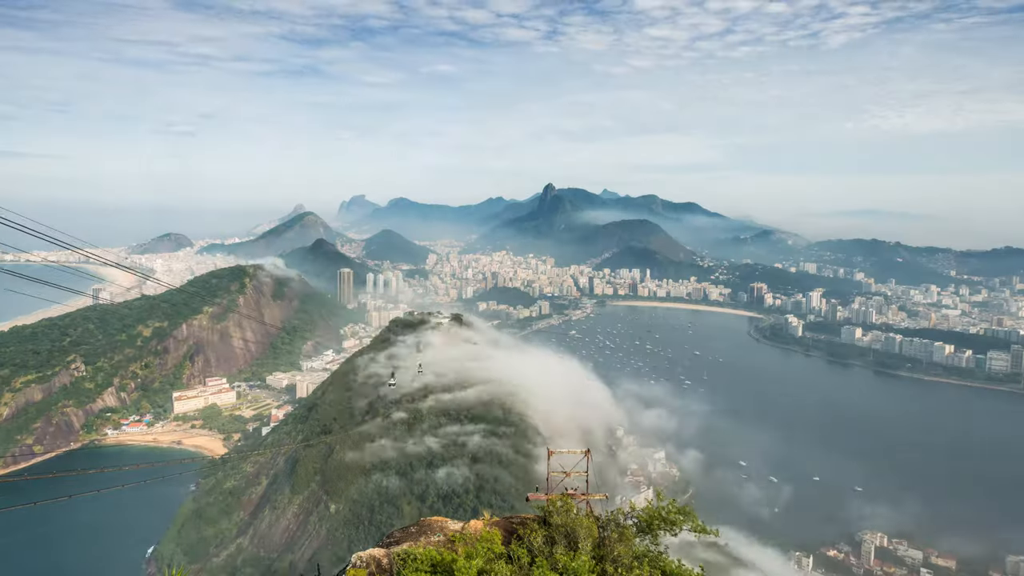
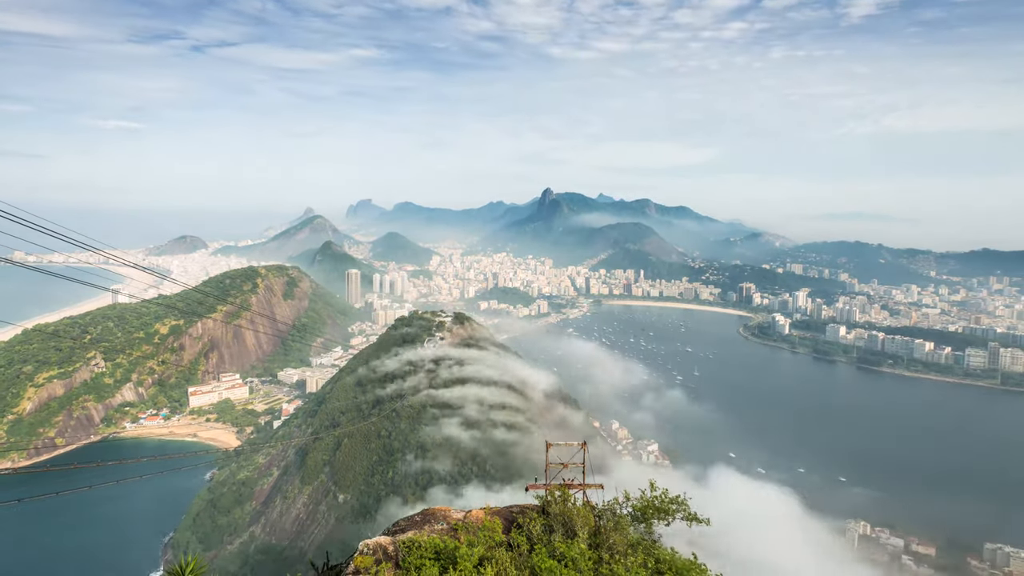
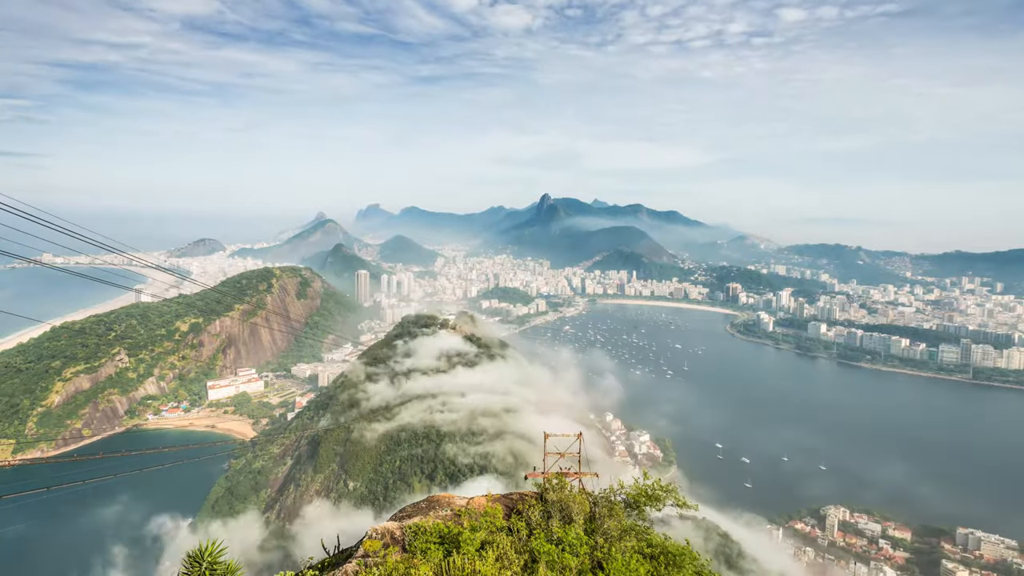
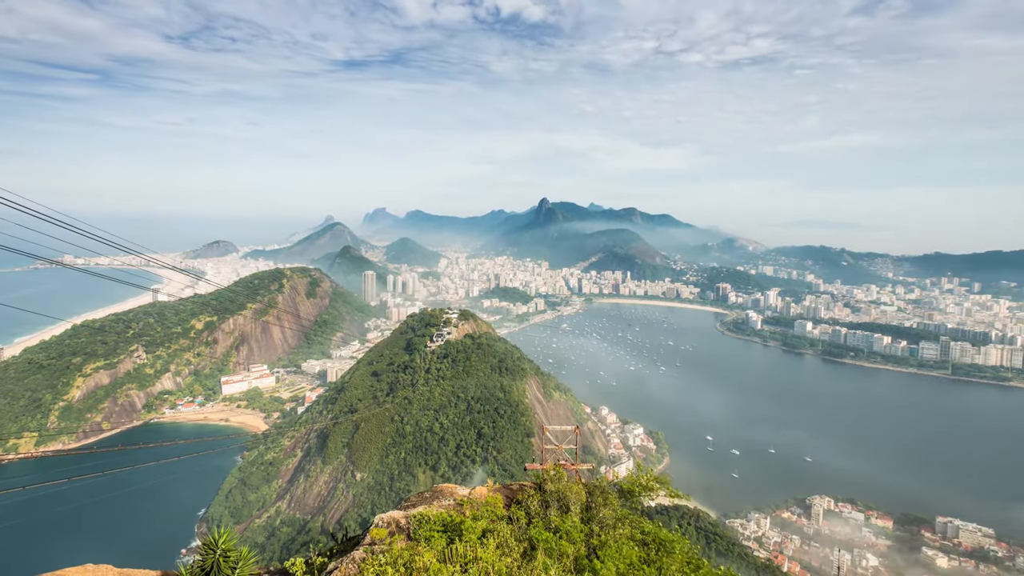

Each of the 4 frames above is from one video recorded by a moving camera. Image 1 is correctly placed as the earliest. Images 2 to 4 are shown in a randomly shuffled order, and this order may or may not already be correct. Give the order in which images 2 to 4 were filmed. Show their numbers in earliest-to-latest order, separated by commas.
2, 3, 4
